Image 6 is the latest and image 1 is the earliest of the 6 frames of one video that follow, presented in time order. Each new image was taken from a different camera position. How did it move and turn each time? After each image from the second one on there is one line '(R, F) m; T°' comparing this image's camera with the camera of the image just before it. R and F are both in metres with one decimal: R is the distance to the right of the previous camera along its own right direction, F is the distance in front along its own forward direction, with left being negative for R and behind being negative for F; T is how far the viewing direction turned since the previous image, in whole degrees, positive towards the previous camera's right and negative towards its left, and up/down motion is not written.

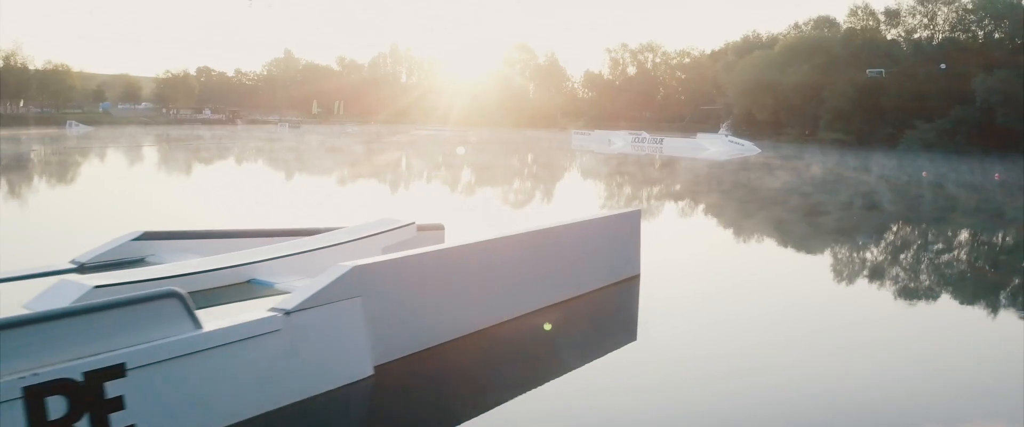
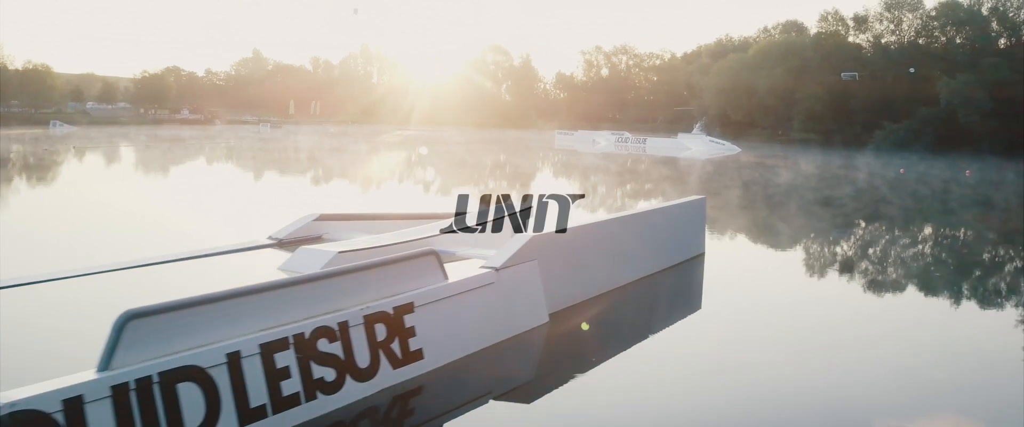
(-0.5, -0.4) m; +3°
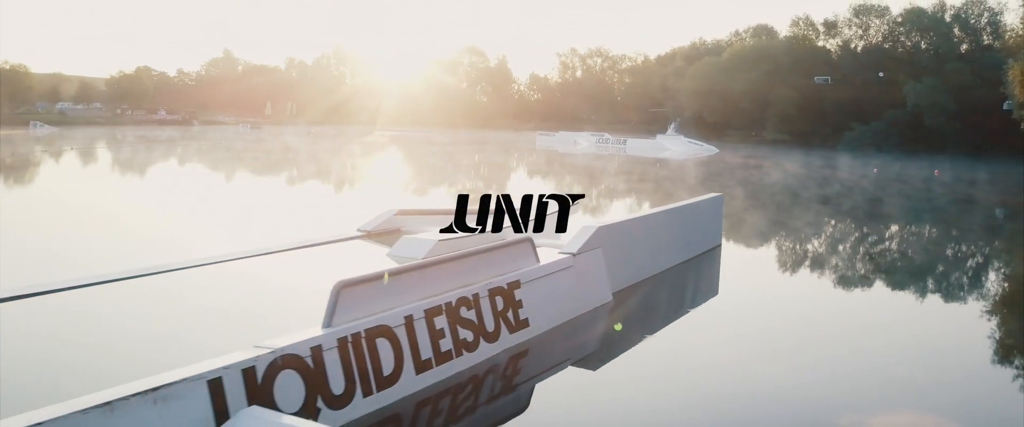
(-0.3, -0.3) m; +2°
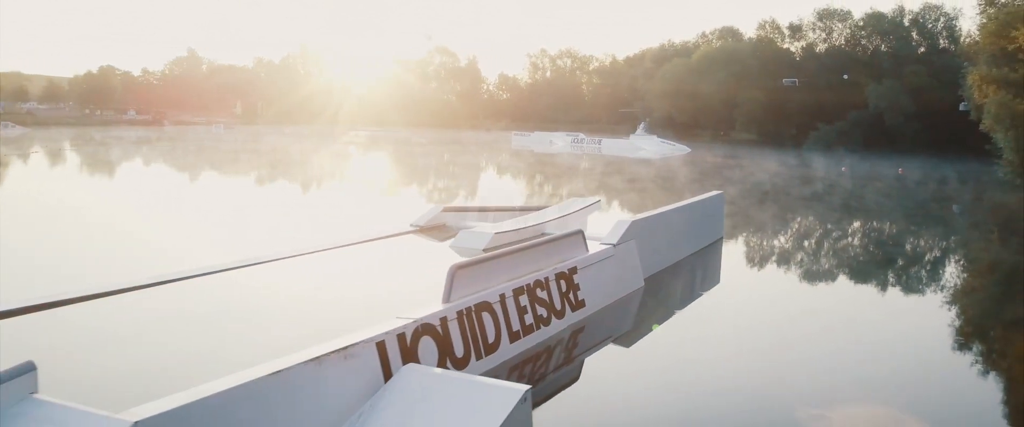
(-0.3, -0.3) m; +3°
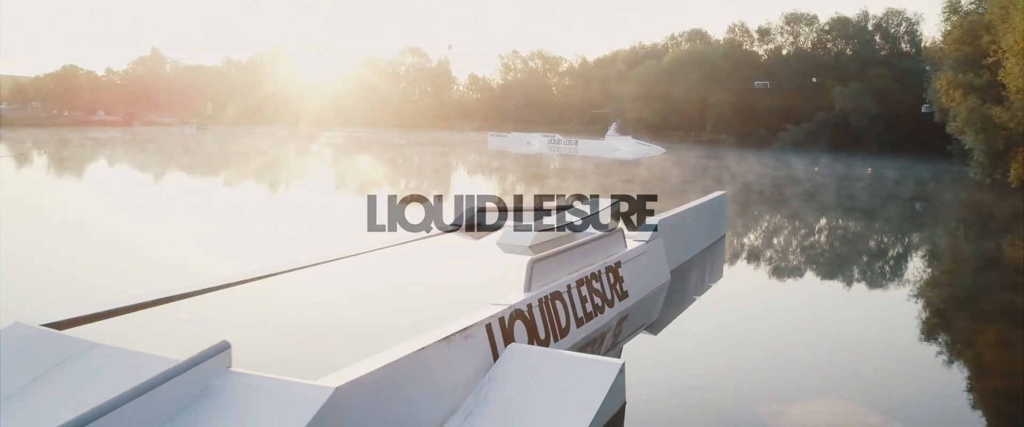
(-0.3, -0.2) m; +3°
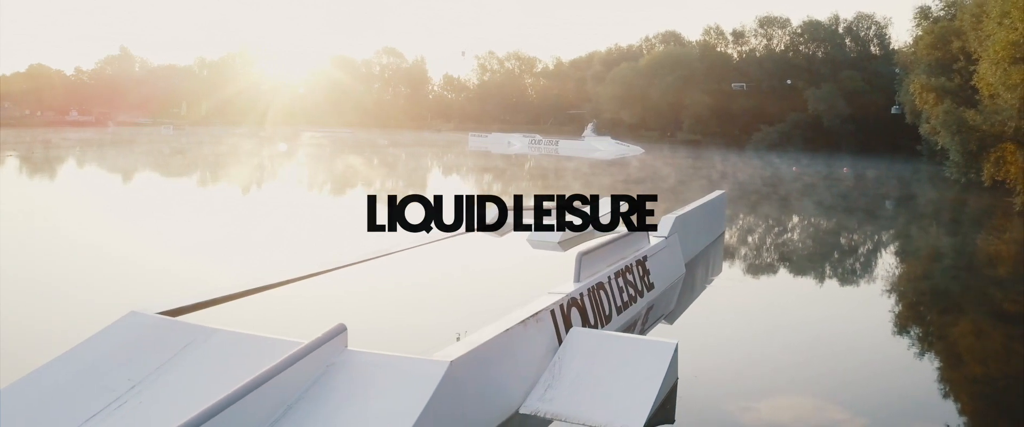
(-0.2, -0.2) m; +2°
